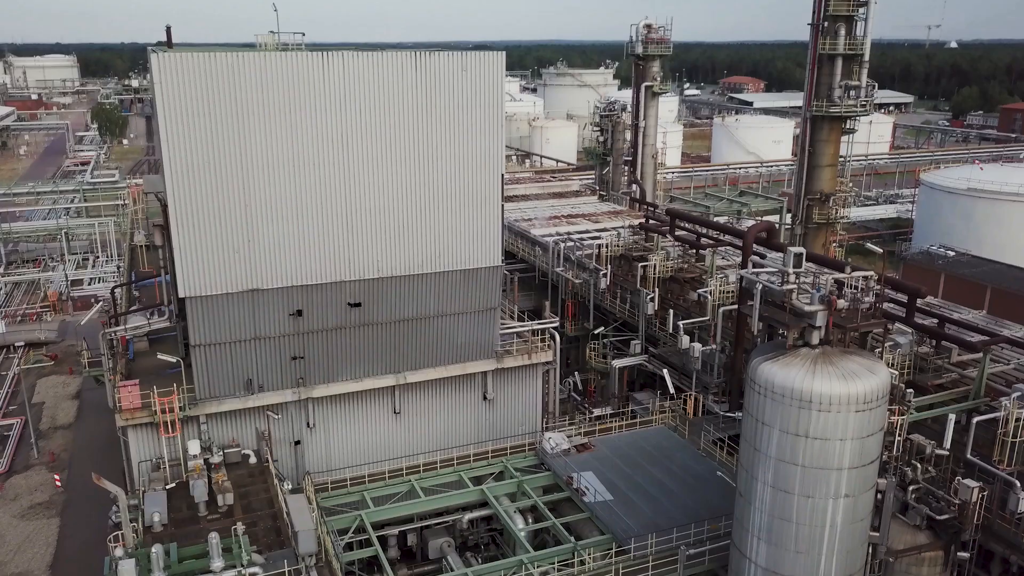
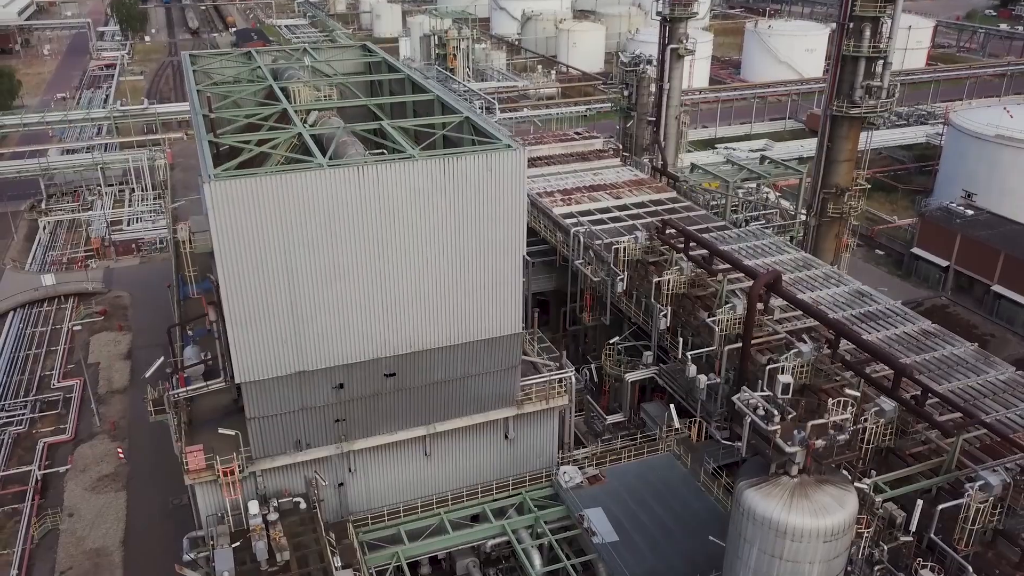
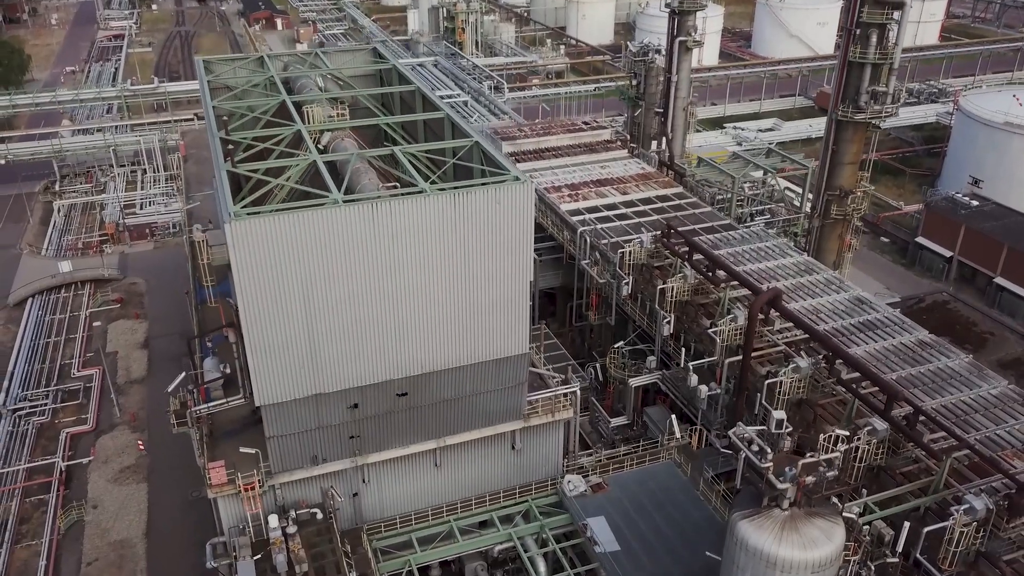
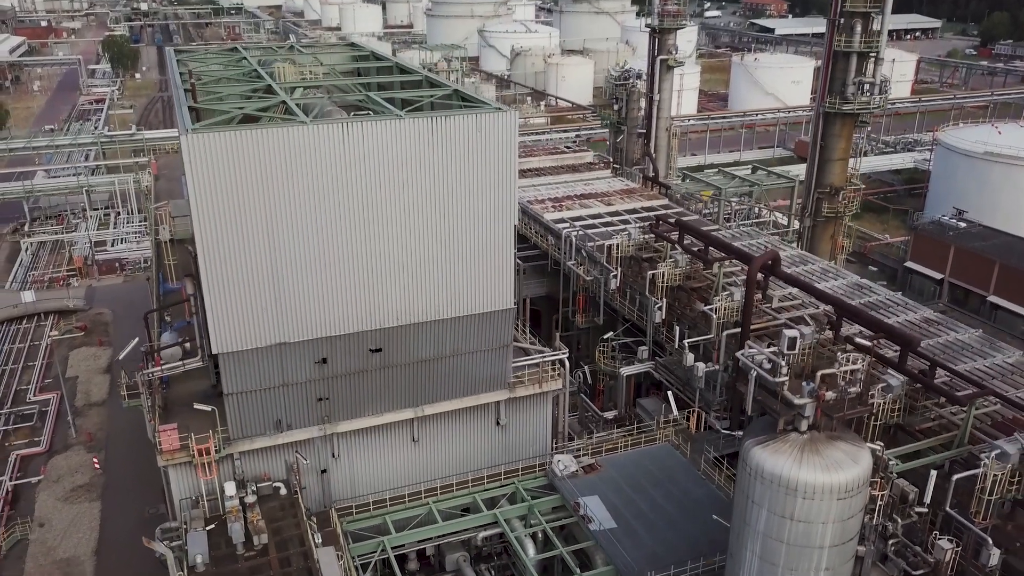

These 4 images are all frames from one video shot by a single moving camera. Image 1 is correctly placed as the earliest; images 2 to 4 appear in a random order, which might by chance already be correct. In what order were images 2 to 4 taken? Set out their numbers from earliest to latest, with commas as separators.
4, 2, 3
